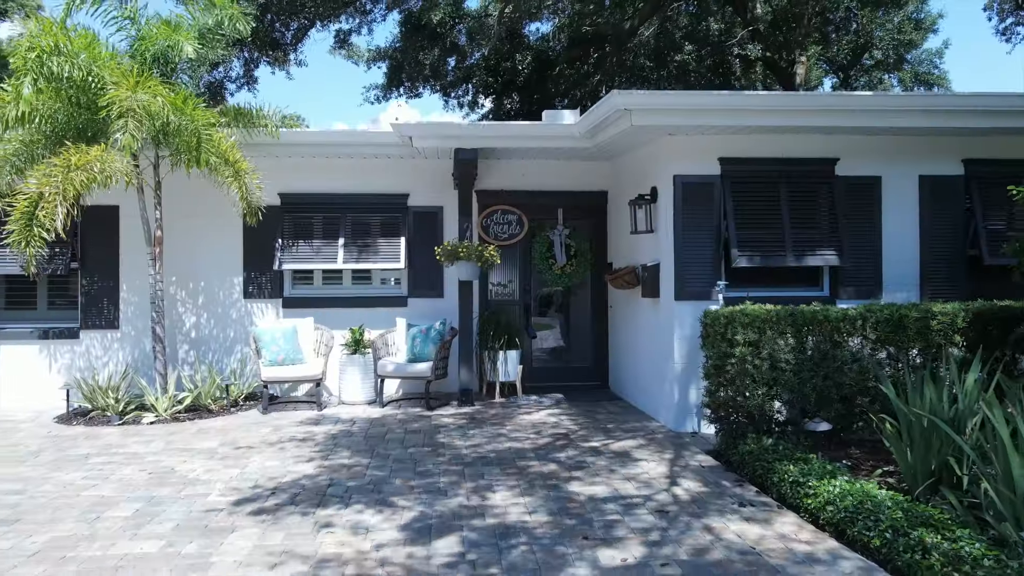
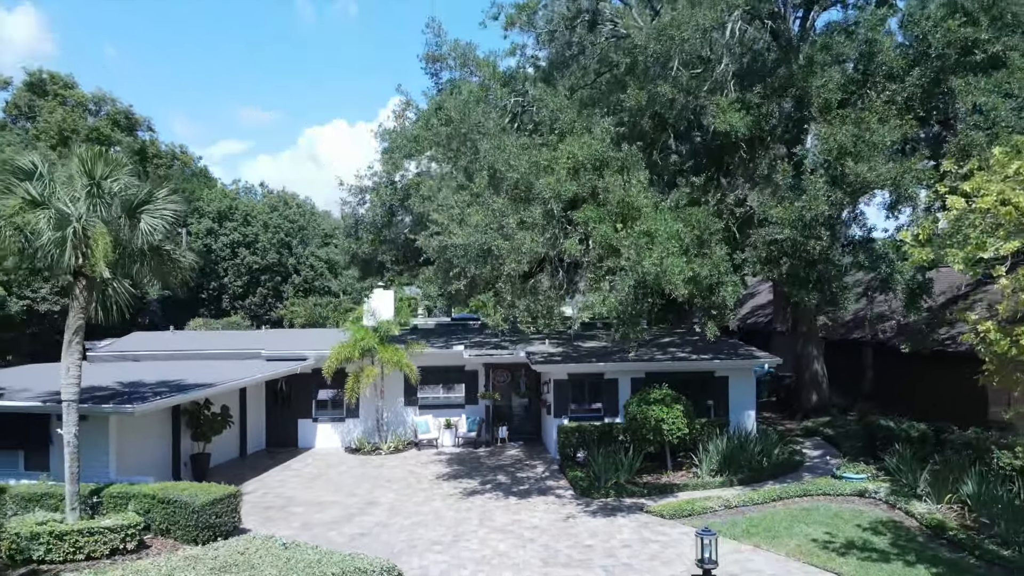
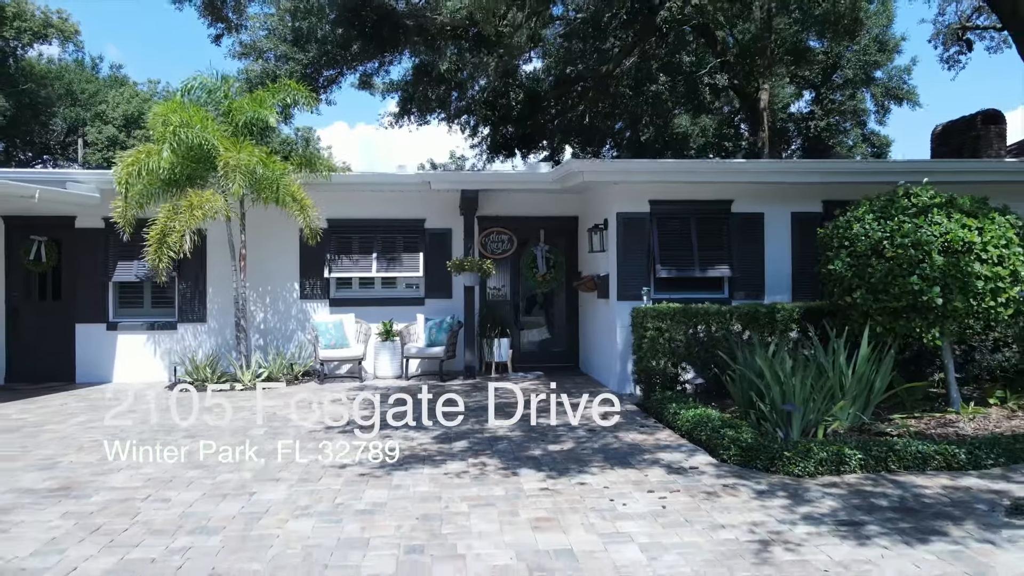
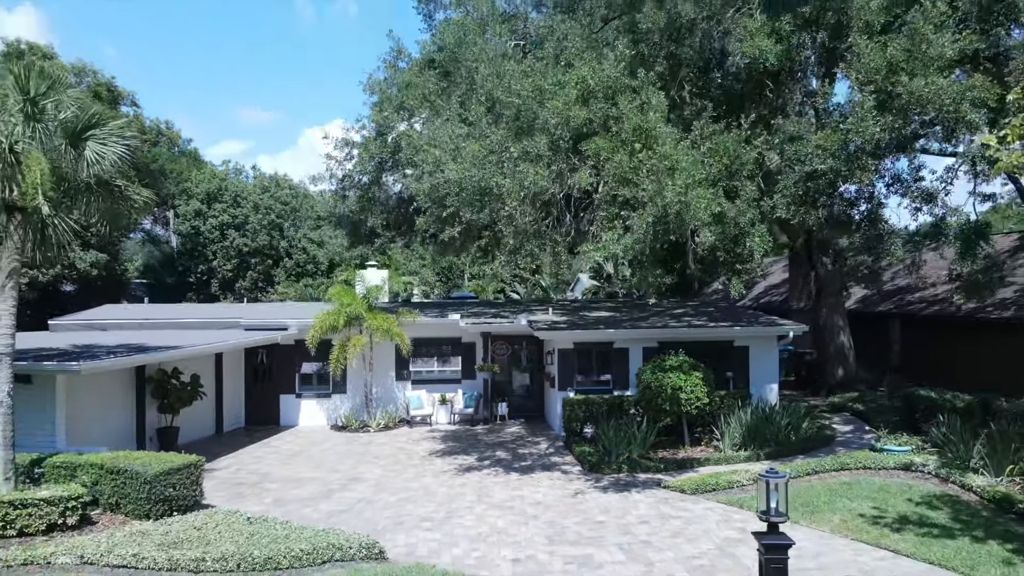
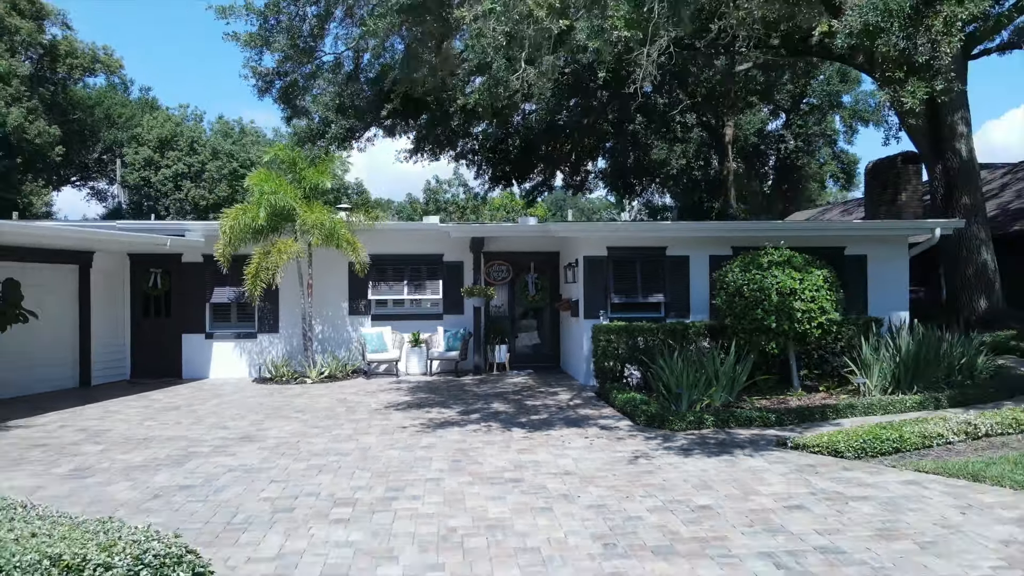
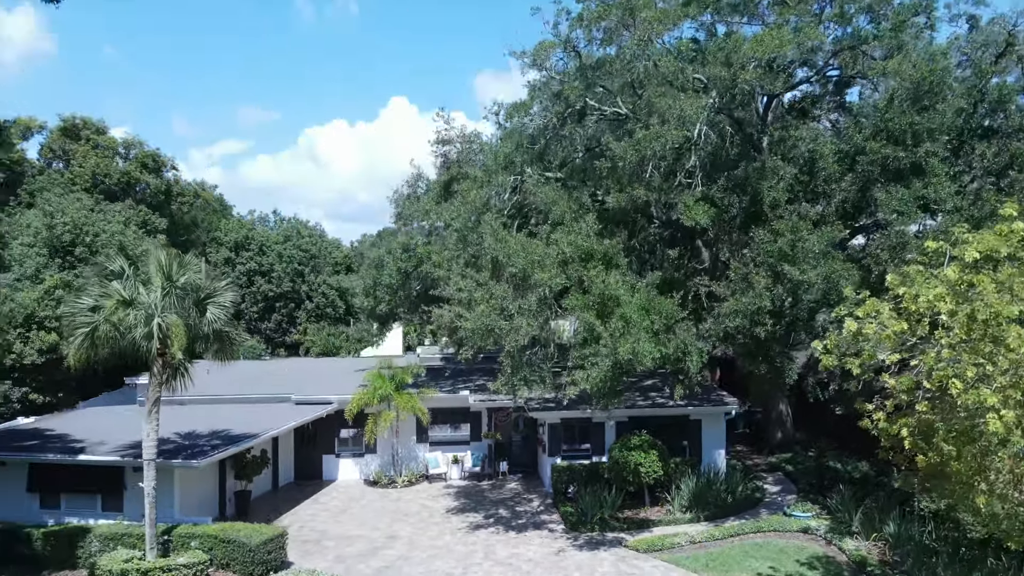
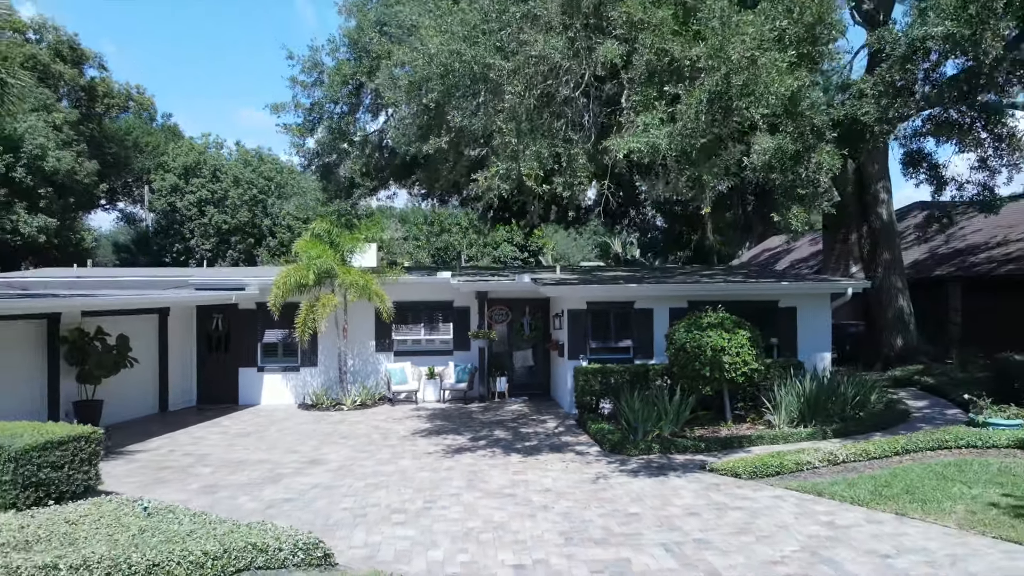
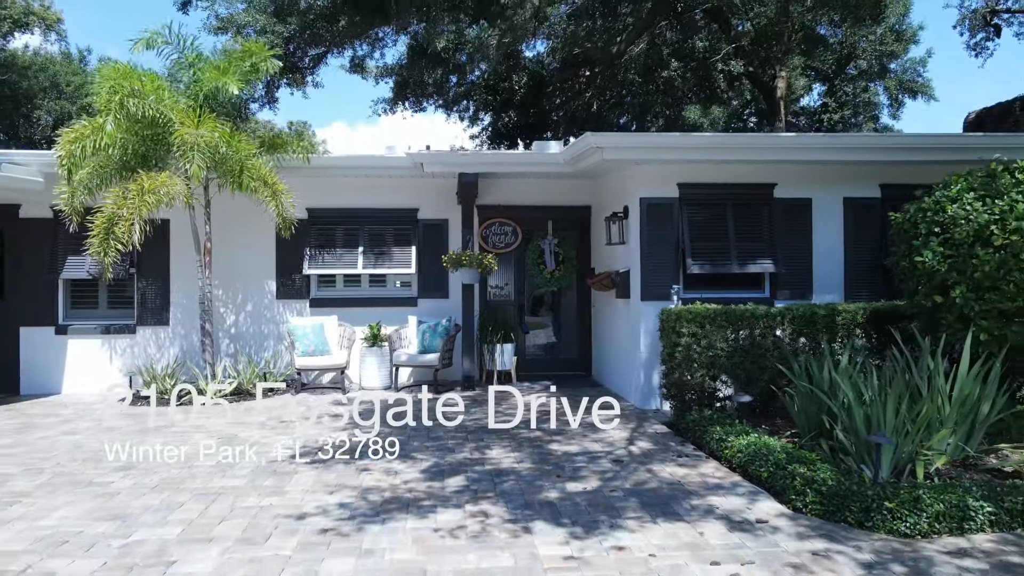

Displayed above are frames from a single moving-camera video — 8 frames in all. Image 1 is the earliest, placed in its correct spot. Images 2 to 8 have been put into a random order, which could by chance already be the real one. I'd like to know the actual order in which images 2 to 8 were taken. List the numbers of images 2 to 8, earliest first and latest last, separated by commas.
8, 3, 5, 7, 4, 2, 6
